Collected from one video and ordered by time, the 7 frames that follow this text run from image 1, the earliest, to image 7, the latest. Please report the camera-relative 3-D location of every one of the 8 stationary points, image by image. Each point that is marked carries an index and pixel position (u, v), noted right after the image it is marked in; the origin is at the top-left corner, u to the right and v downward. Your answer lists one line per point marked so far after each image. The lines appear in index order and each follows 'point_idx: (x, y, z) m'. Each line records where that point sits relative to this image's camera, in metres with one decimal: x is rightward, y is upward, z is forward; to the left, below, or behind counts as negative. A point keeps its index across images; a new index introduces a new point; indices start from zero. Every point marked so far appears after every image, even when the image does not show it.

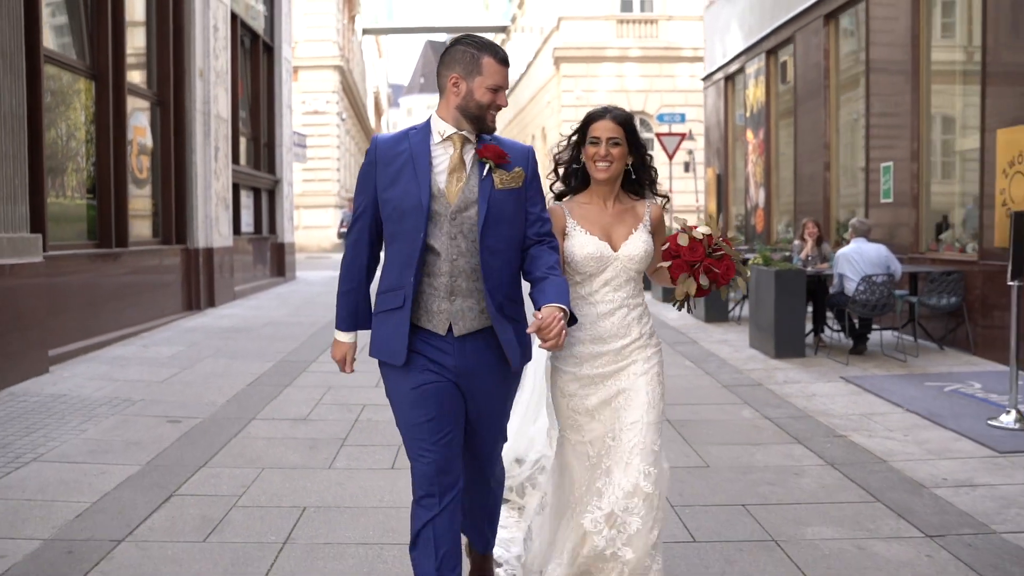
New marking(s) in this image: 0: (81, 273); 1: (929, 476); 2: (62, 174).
0: (-4.2, +0.2, +10.0) m
1: (+2.3, -1.0, +5.7) m
2: (-4.4, +1.1, +10.0) m
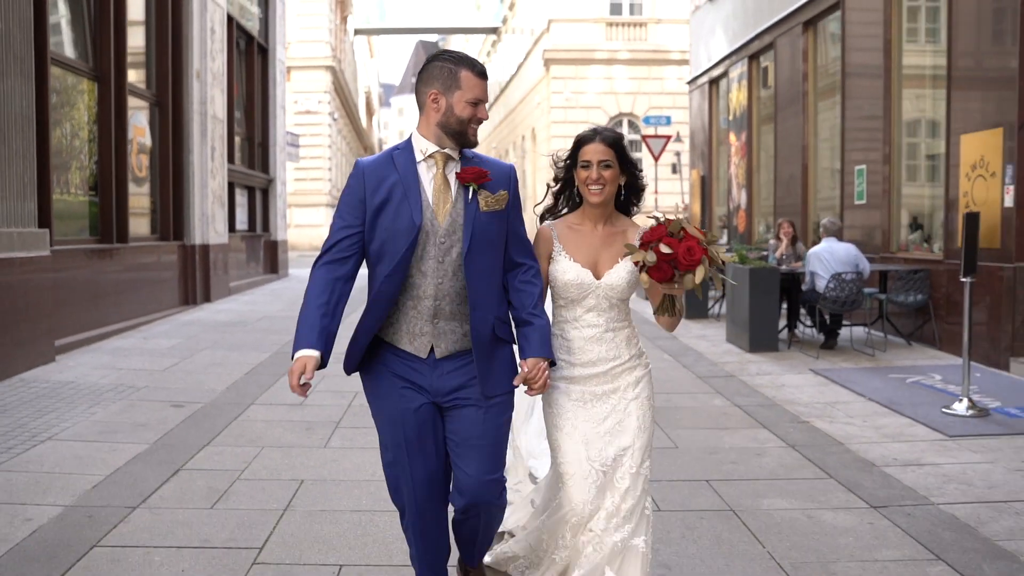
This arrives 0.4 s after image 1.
0: (-4.3, +0.2, +10.4) m
1: (+2.2, -1.0, +6.1) m
2: (-4.5, +1.2, +10.4) m
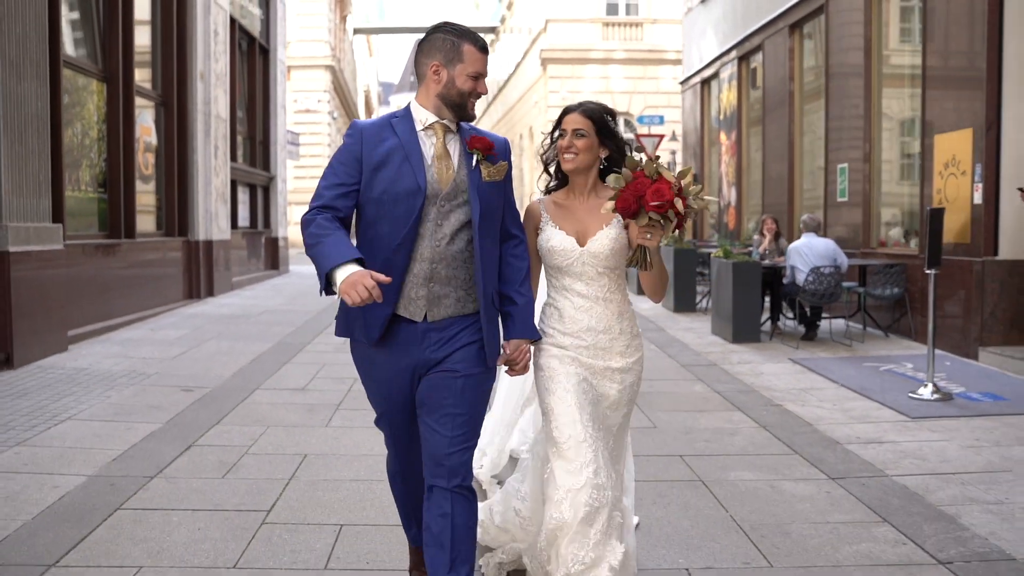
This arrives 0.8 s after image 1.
0: (-4.4, +0.3, +10.8) m
1: (+2.1, -0.9, +6.6) m
2: (-4.6, +1.2, +10.8) m
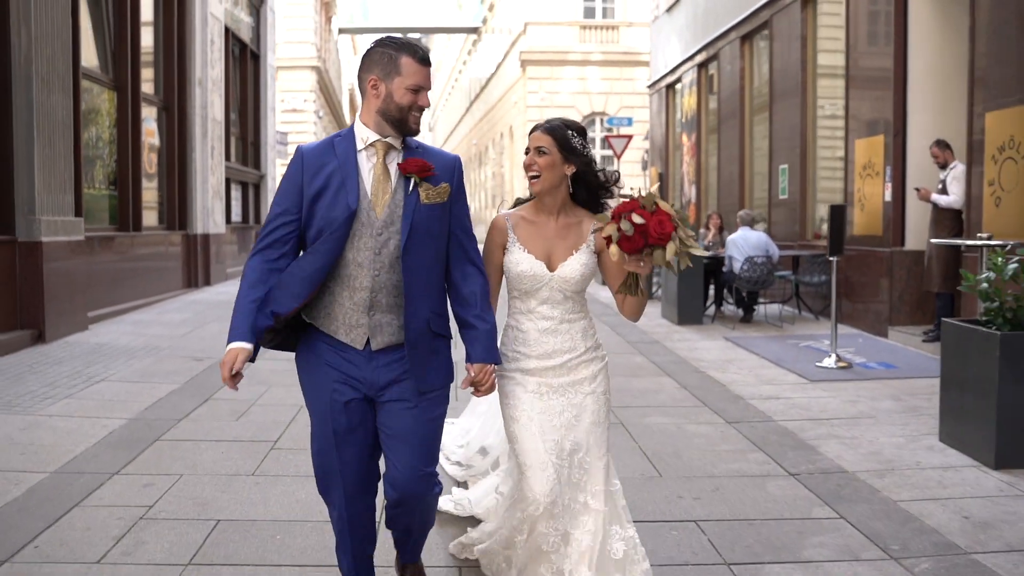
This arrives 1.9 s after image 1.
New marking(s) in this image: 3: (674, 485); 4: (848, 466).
0: (-4.7, +0.4, +12.0) m
1: (+1.8, -0.8, +7.9) m
2: (-4.9, +1.4, +12.0) m
3: (+0.8, -1.0, +5.3) m
4: (+1.9, -1.0, +5.8) m
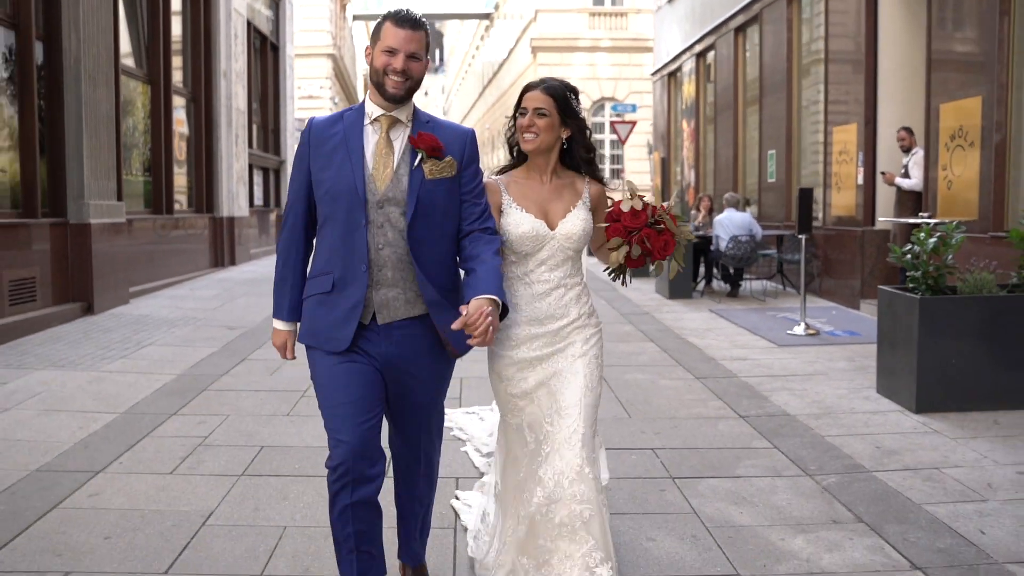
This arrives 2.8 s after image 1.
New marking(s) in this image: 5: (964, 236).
0: (-4.7, +0.7, +13.1) m
1: (+1.8, -0.6, +8.9) m
2: (-4.9, +1.7, +13.1) m
3: (+0.8, -0.8, +6.3) m
4: (+1.8, -0.8, +6.8) m
5: (+3.0, +0.3, +6.9) m
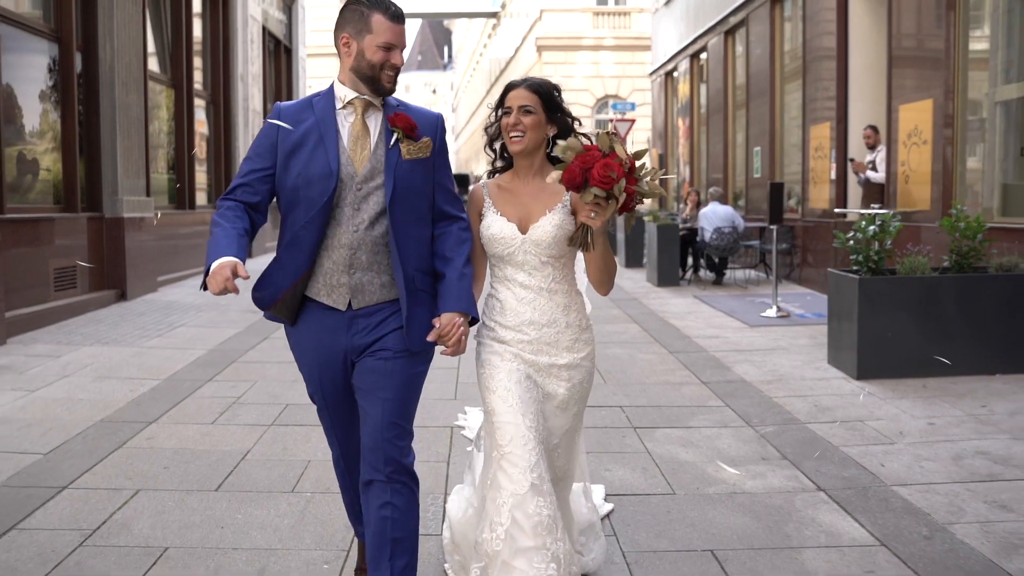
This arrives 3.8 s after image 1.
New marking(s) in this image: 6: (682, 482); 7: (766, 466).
0: (-4.7, +0.8, +14.1) m
1: (+1.8, -0.4, +9.8) m
2: (-4.9, +1.8, +14.1) m
3: (+0.7, -0.7, +7.3) m
4: (+1.8, -0.7, +7.7) m
5: (+3.0, +0.5, +7.8) m
6: (+0.8, -1.0, +5.1) m
7: (+1.3, -0.9, +5.4) m
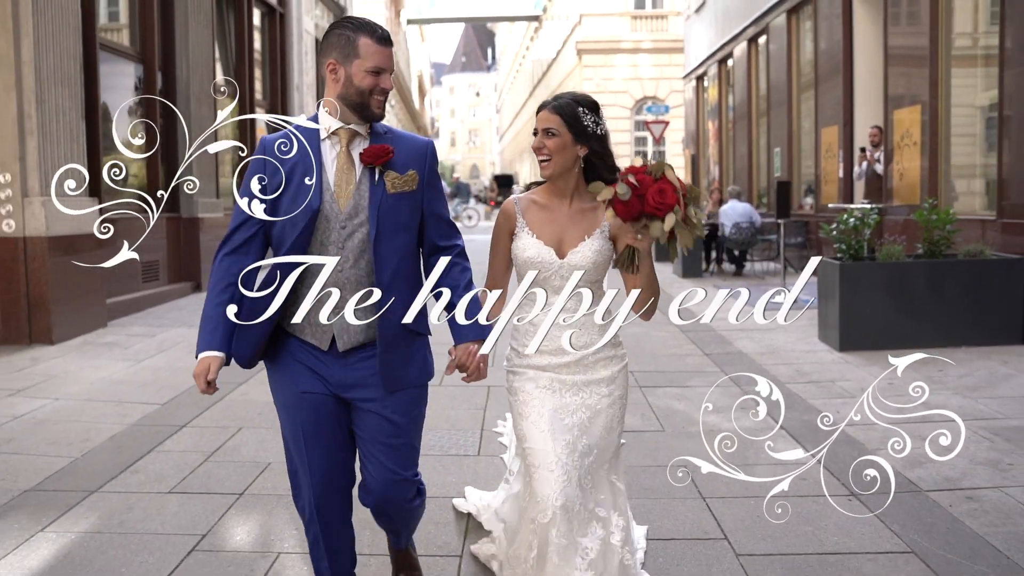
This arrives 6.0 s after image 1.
0: (-4.2, +0.9, +15.5) m
1: (+2.1, -0.3, +11.0) m
2: (-4.4, +1.9, +15.5) m
3: (+1.0, -0.6, +8.5) m
4: (+2.0, -0.5, +8.9) m
5: (+3.2, +0.6, +9.0) m
6: (+1.0, -0.8, +6.3) m
7: (+1.5, -0.8, +6.6) m
